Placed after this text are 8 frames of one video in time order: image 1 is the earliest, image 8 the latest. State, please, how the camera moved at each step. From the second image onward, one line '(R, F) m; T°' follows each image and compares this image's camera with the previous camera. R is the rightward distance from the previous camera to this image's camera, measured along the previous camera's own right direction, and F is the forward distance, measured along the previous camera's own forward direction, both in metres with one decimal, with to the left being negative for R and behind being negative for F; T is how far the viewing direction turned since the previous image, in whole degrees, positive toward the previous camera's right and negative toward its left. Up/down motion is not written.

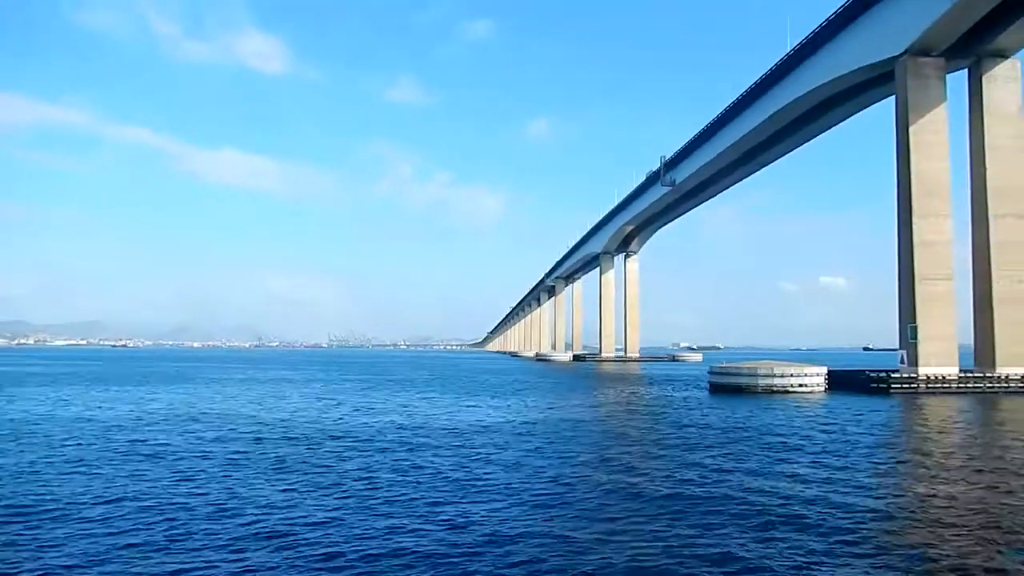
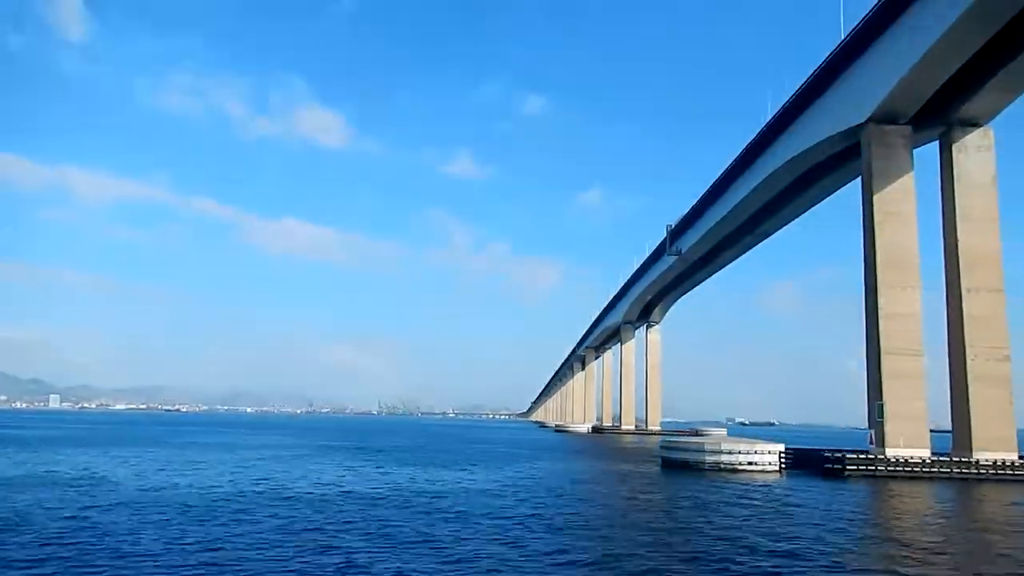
(+2.6, +0.8) m; -3°
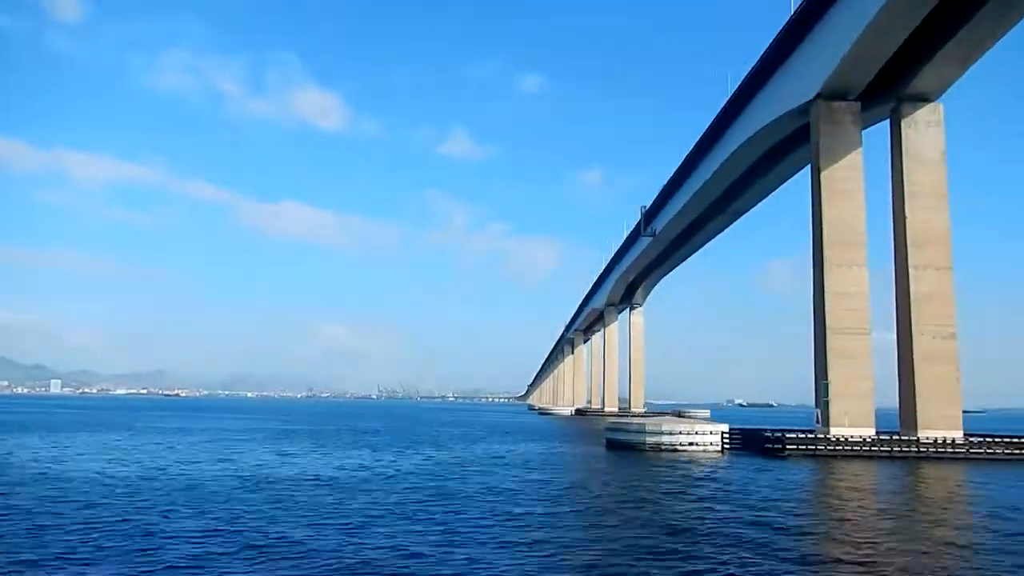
(+1.3, +0.2) m; 0°
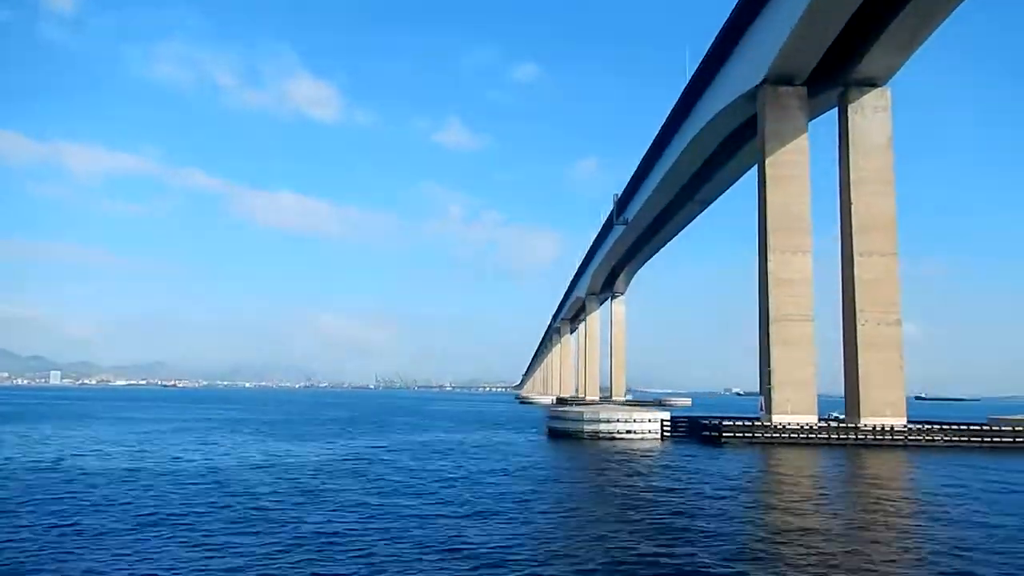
(+1.3, +0.2) m; 0°
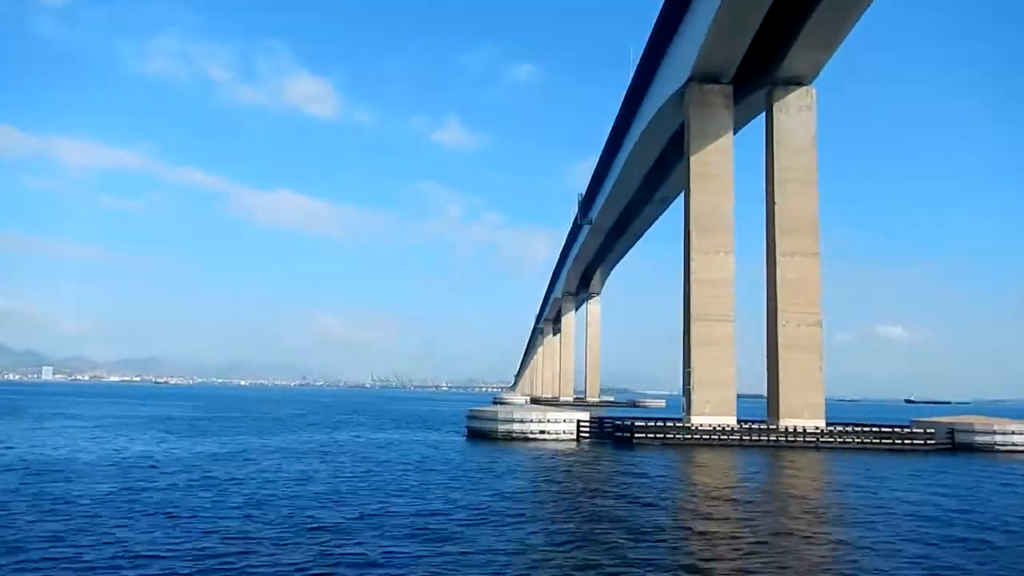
(+1.8, +0.1) m; 0°
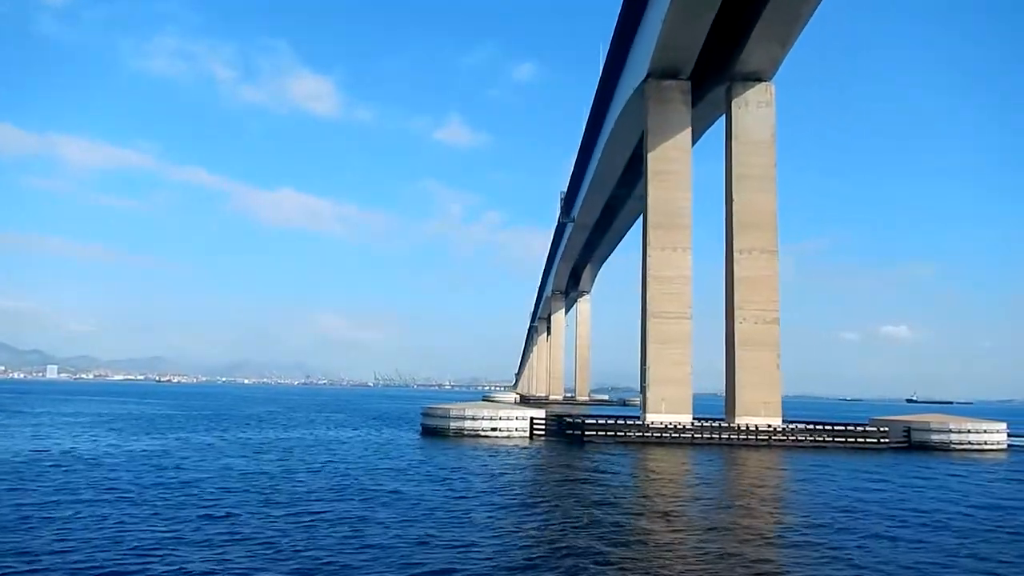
(+1.1, +0.1) m; 0°
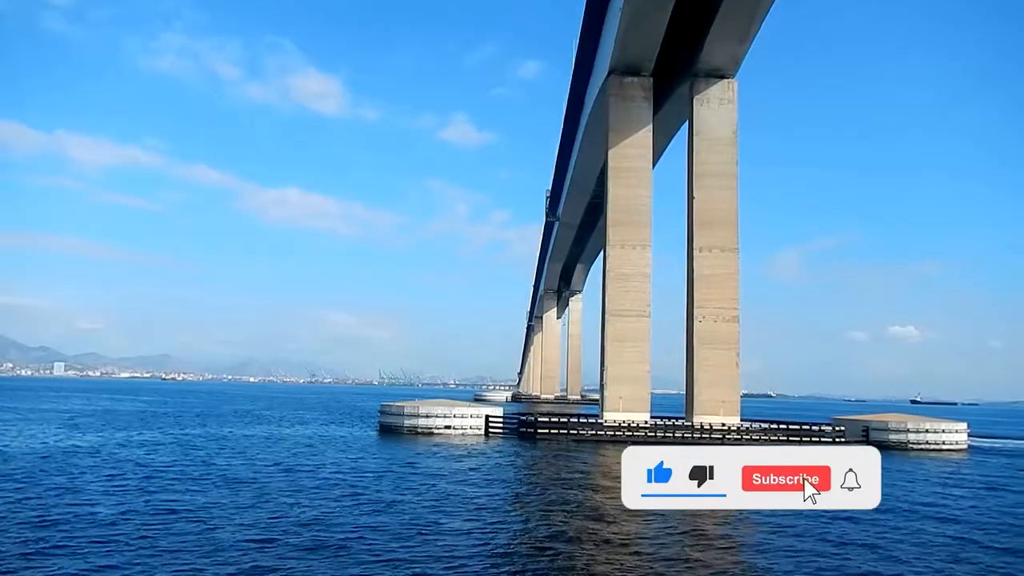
(+1.1, +0.1) m; 0°
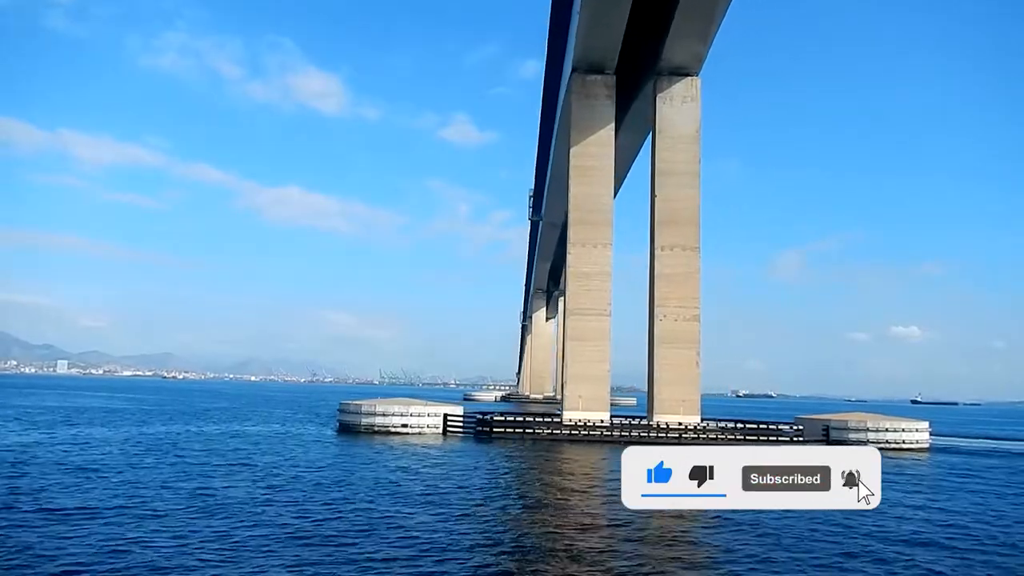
(+0.9, +0.1) m; 0°
